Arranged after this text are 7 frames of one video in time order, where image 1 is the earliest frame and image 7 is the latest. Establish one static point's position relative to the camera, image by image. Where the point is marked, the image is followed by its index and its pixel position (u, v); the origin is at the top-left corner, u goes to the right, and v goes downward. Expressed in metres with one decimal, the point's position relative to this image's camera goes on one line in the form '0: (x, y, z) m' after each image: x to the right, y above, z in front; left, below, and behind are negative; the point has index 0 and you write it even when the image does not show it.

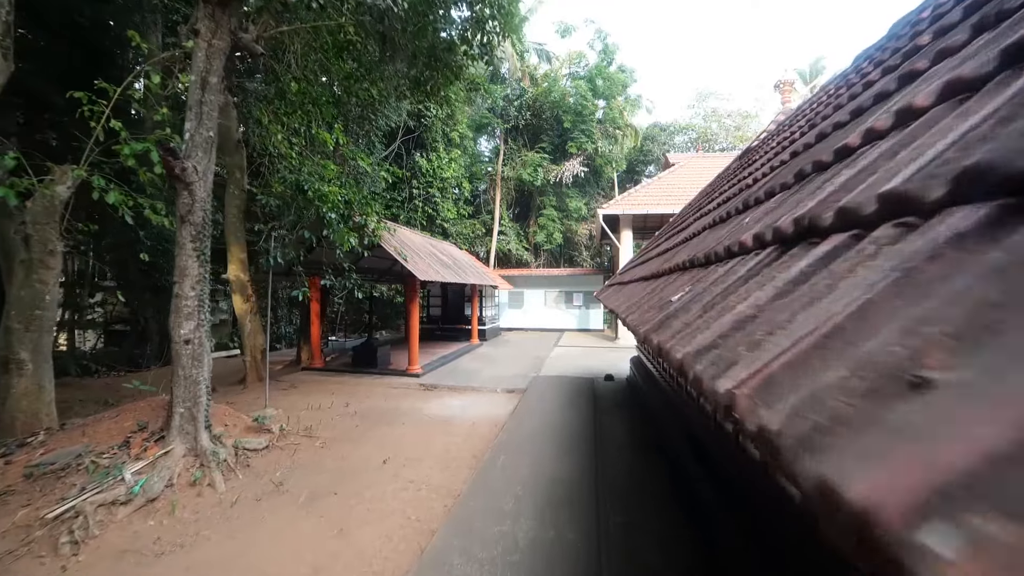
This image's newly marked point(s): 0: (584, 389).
0: (+1.3, -1.8, +8.0) m
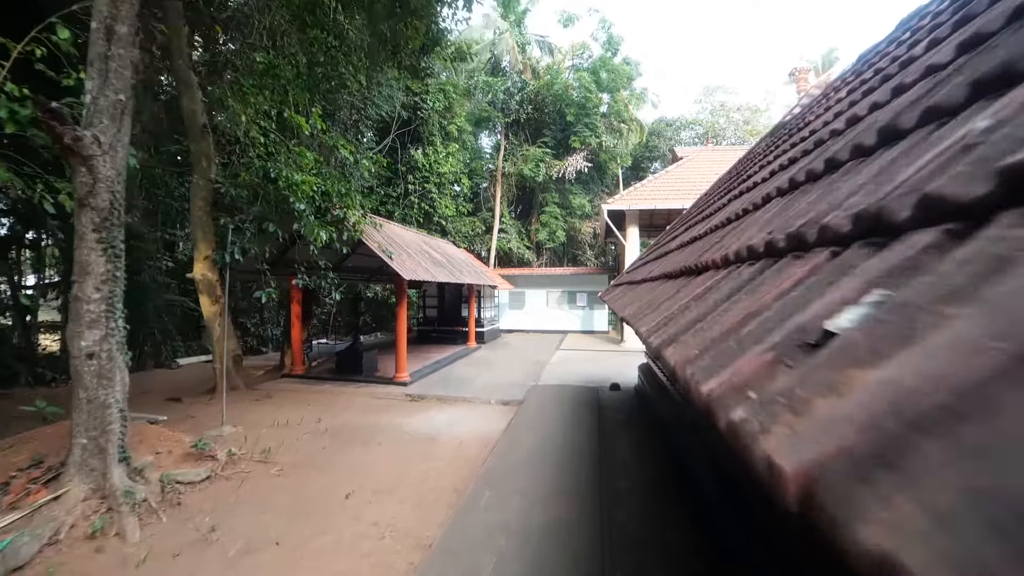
0: (+1.2, -1.8, +7.3) m
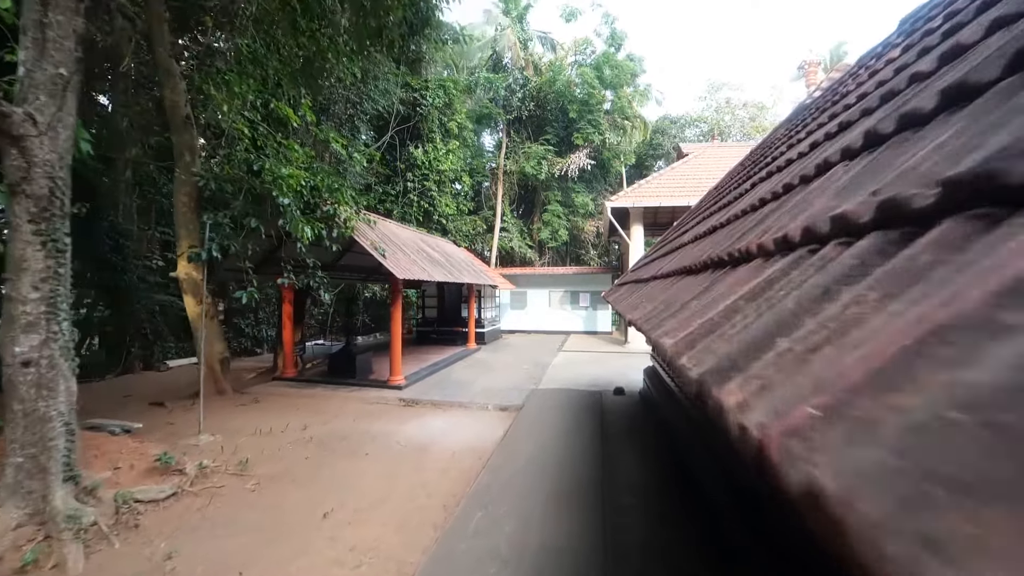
0: (+1.2, -1.8, +6.9) m
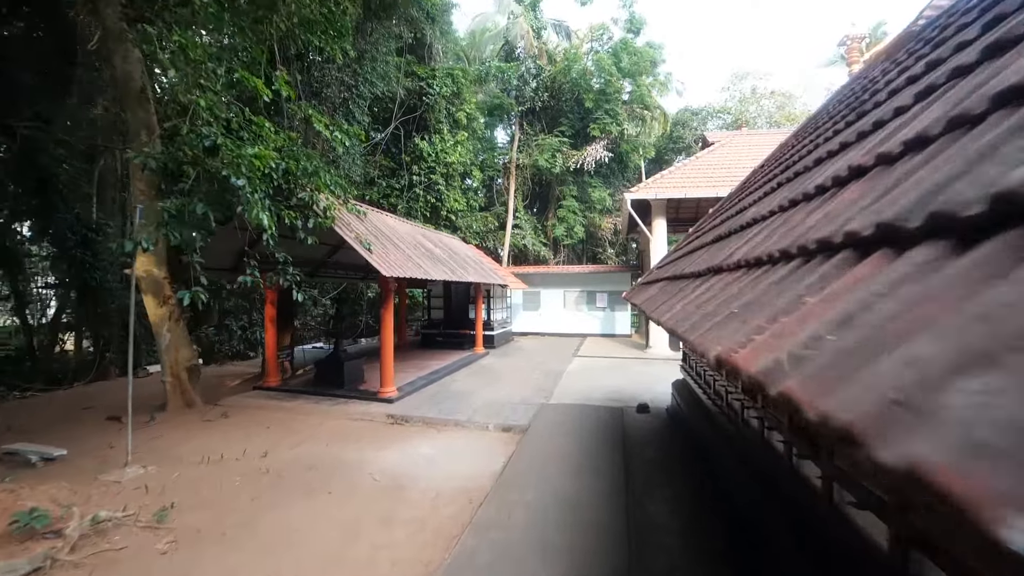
0: (+1.3, -1.8, +5.9) m
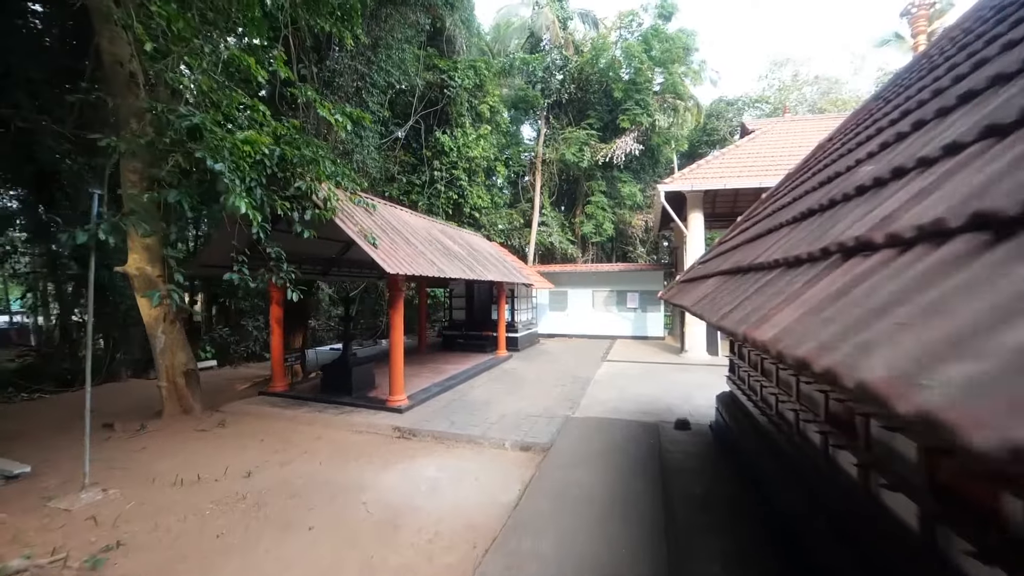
0: (+1.5, -1.8, +5.2) m
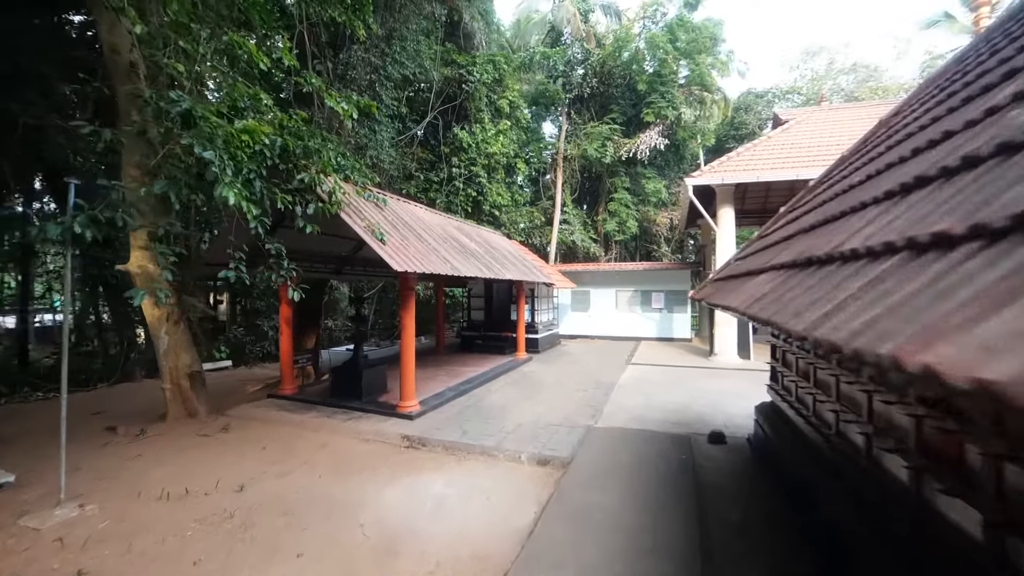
0: (+1.7, -1.8, +4.7) m
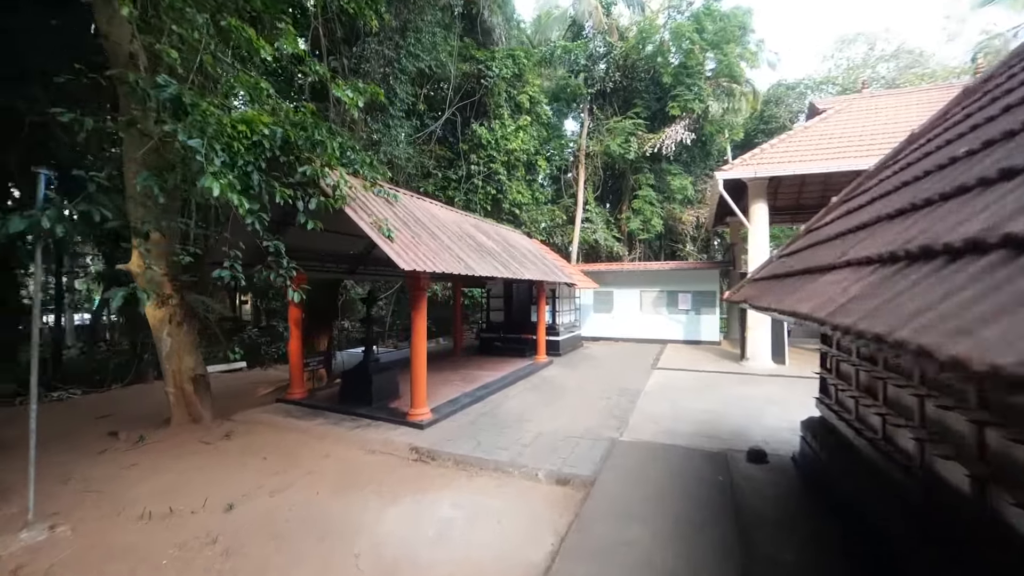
0: (+1.8, -1.8, +4.2) m
